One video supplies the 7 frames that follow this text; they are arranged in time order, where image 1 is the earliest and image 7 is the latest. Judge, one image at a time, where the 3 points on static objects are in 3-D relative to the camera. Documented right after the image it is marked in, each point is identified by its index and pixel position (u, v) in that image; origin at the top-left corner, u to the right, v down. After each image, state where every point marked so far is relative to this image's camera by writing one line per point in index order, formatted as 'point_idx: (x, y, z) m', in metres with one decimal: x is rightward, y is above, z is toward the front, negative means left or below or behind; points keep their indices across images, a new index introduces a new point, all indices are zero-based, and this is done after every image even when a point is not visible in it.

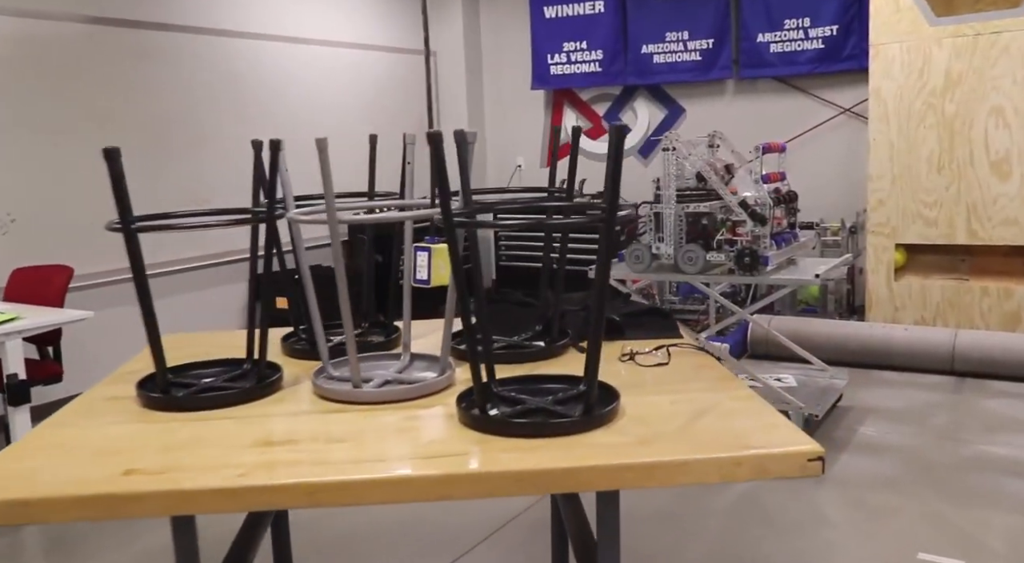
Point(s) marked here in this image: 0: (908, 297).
0: (+2.3, -0.1, +5.6) m
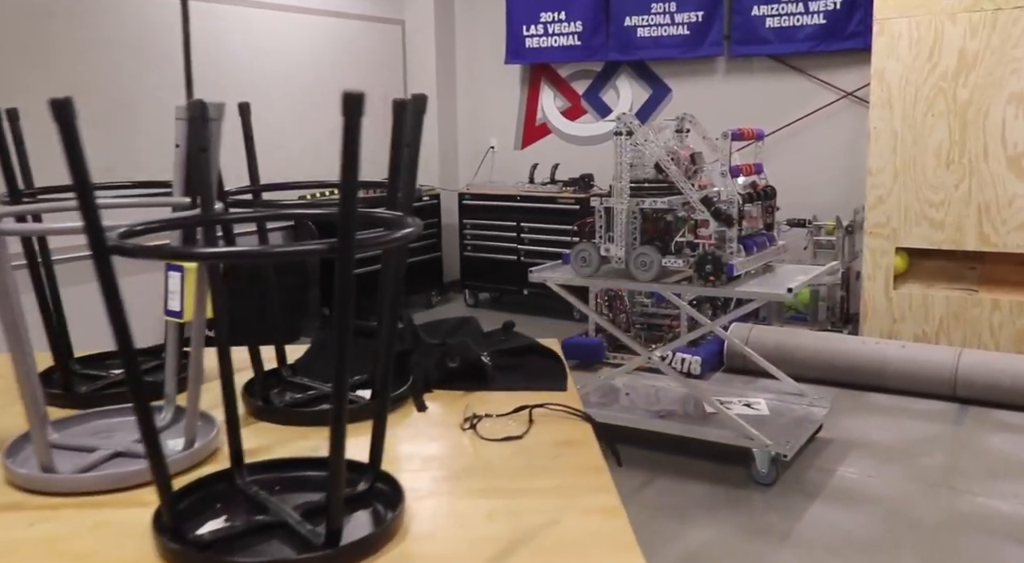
0: (+2.0, -0.1, +4.9) m
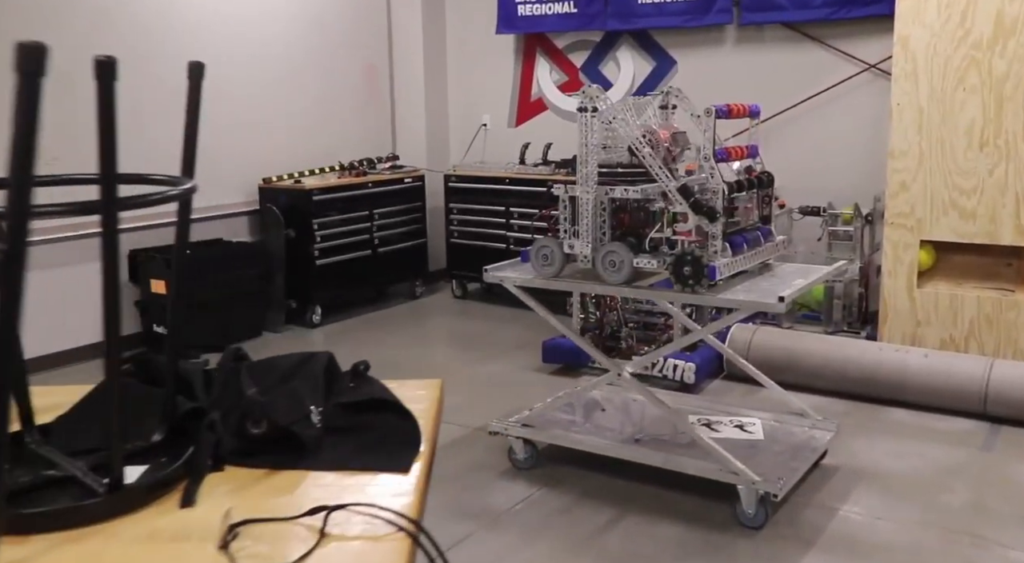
0: (+1.9, -0.1, +4.3) m
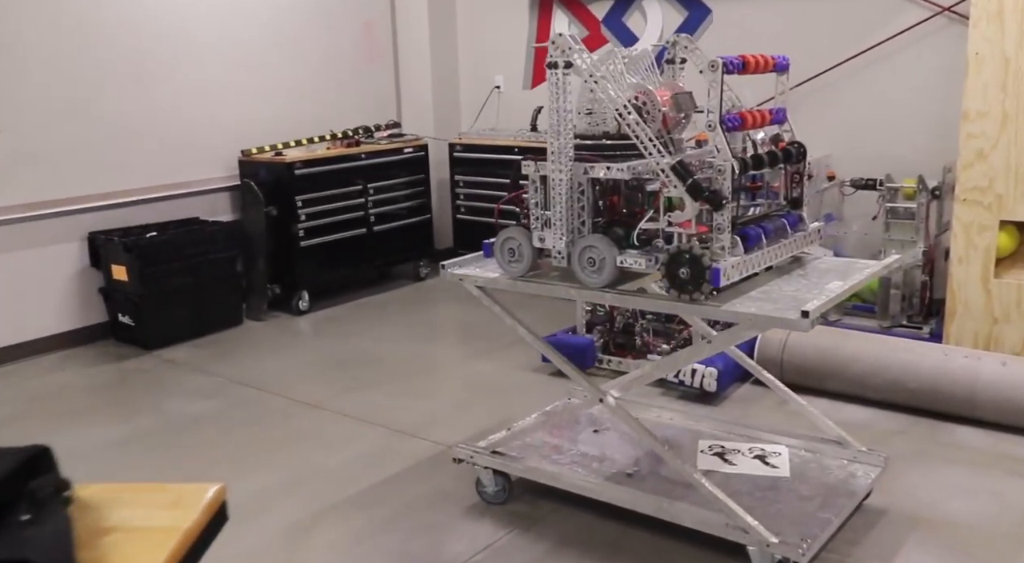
0: (+1.9, -0.1, +3.6) m
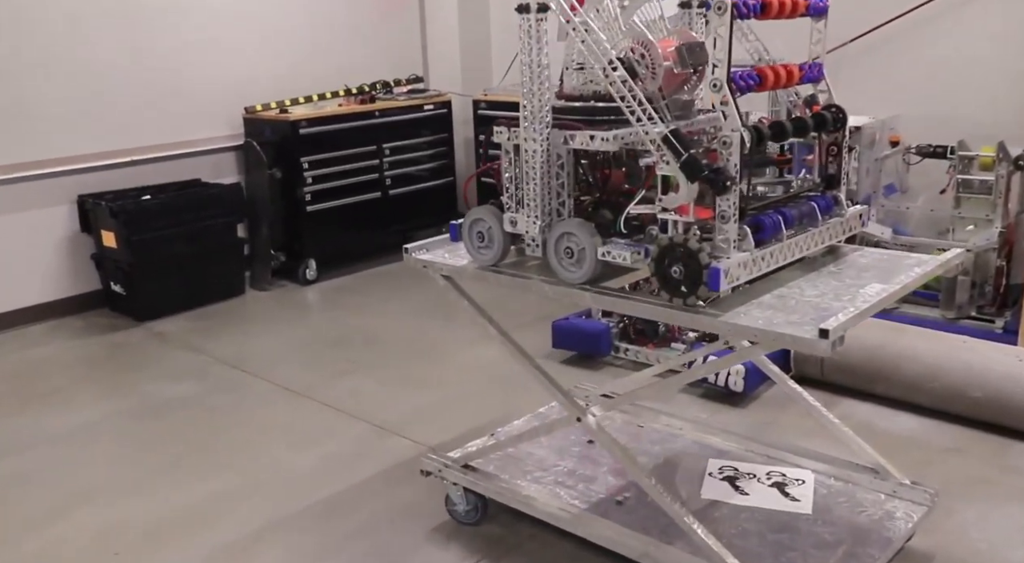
0: (+1.9, -0.1, +3.0) m
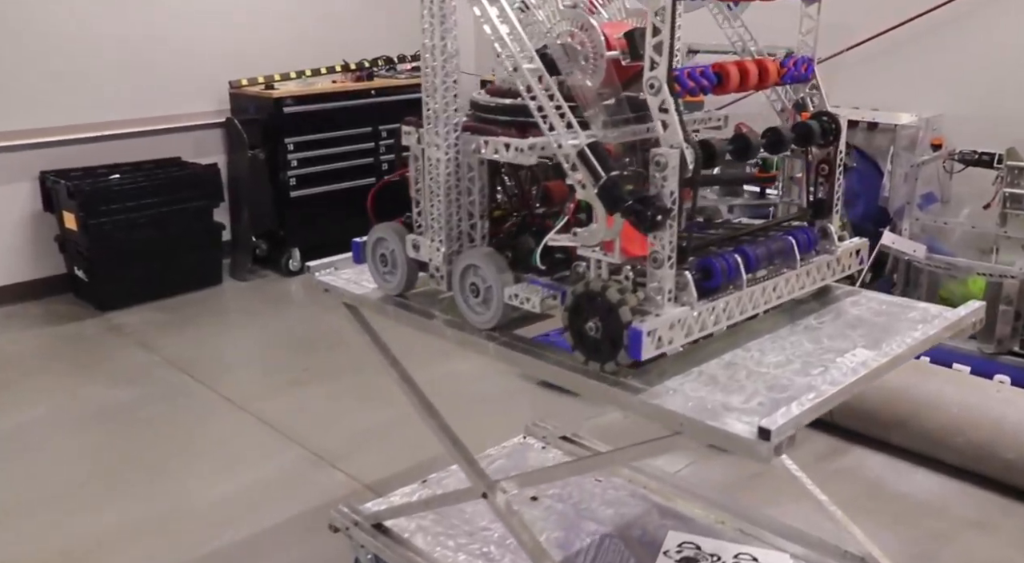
0: (+1.8, -0.2, +2.5) m
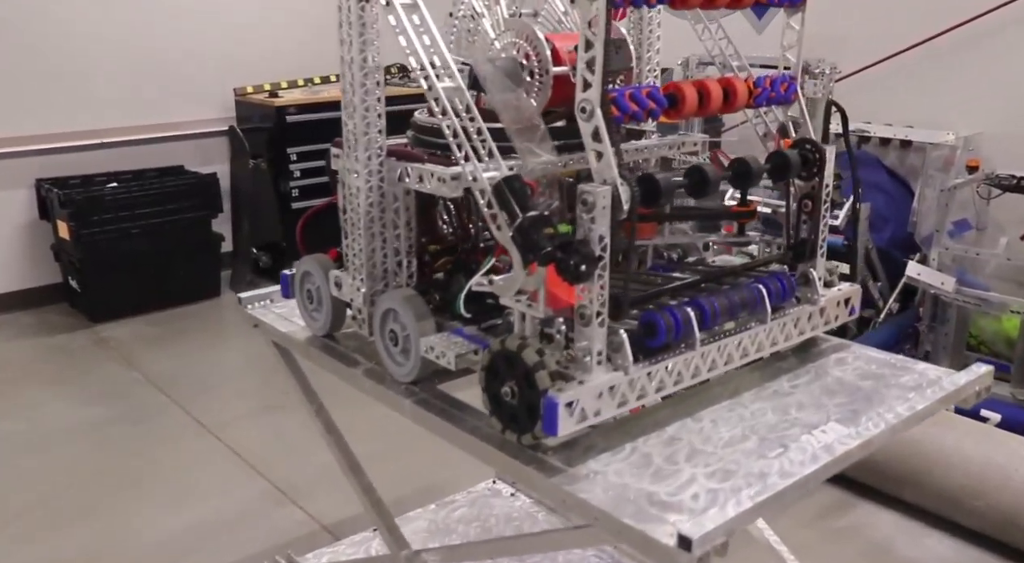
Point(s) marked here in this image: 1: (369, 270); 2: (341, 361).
0: (+1.7, -0.3, +2.2) m
1: (-0.2, 0.0, +1.4) m
2: (-0.3, -0.1, +1.4) m
